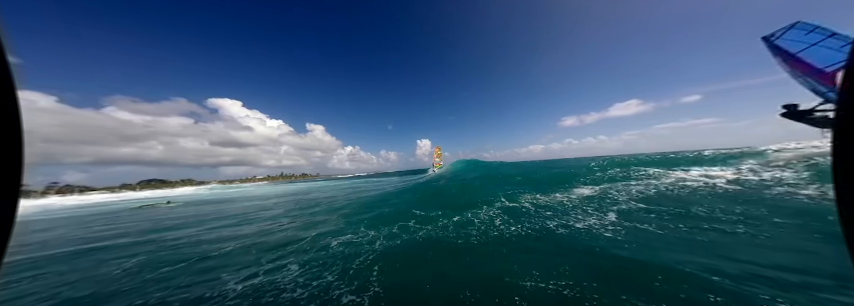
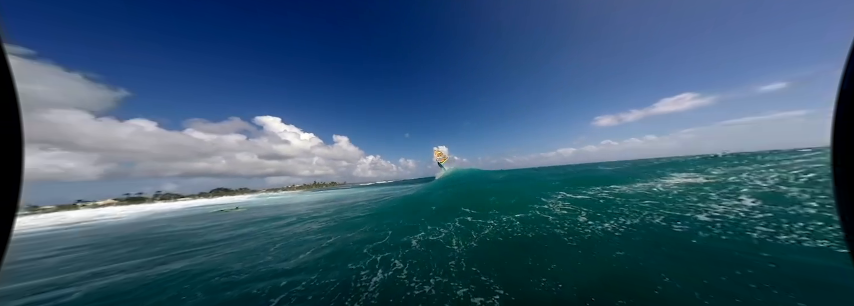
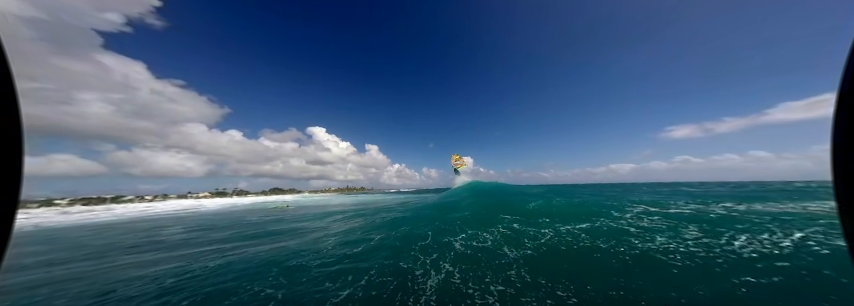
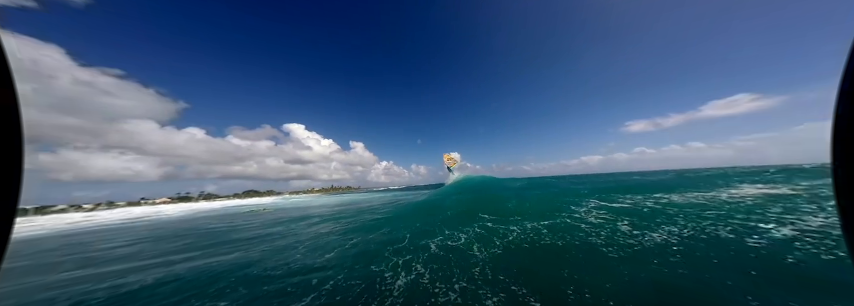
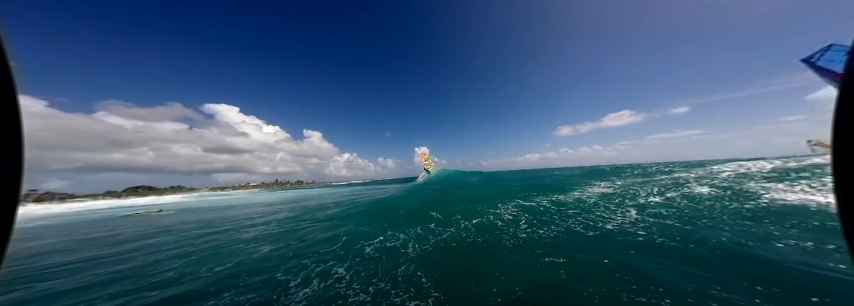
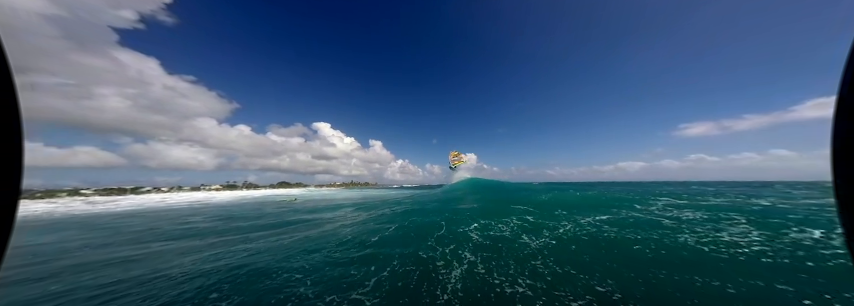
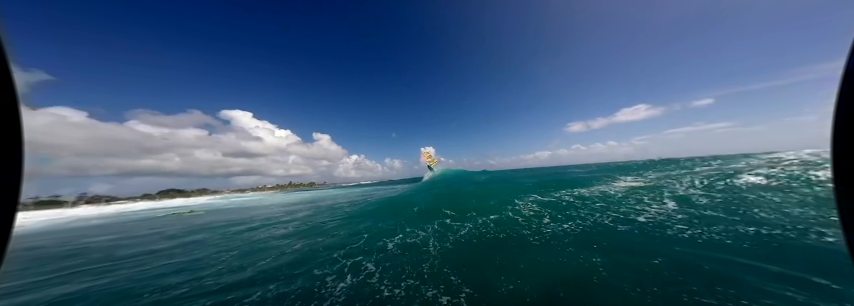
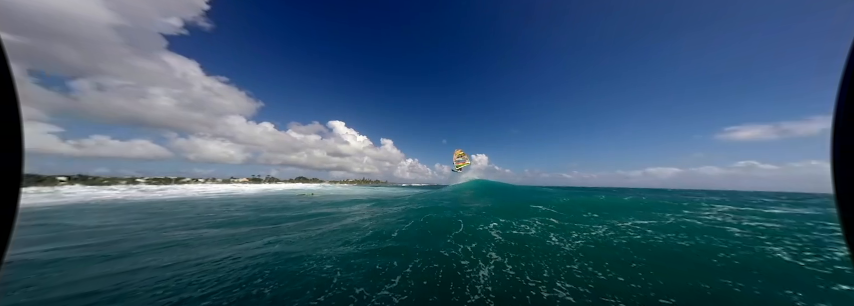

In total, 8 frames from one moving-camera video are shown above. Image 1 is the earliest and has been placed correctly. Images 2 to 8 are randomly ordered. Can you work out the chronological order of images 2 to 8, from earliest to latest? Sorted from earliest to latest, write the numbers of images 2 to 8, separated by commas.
5, 7, 2, 4, 3, 6, 8
